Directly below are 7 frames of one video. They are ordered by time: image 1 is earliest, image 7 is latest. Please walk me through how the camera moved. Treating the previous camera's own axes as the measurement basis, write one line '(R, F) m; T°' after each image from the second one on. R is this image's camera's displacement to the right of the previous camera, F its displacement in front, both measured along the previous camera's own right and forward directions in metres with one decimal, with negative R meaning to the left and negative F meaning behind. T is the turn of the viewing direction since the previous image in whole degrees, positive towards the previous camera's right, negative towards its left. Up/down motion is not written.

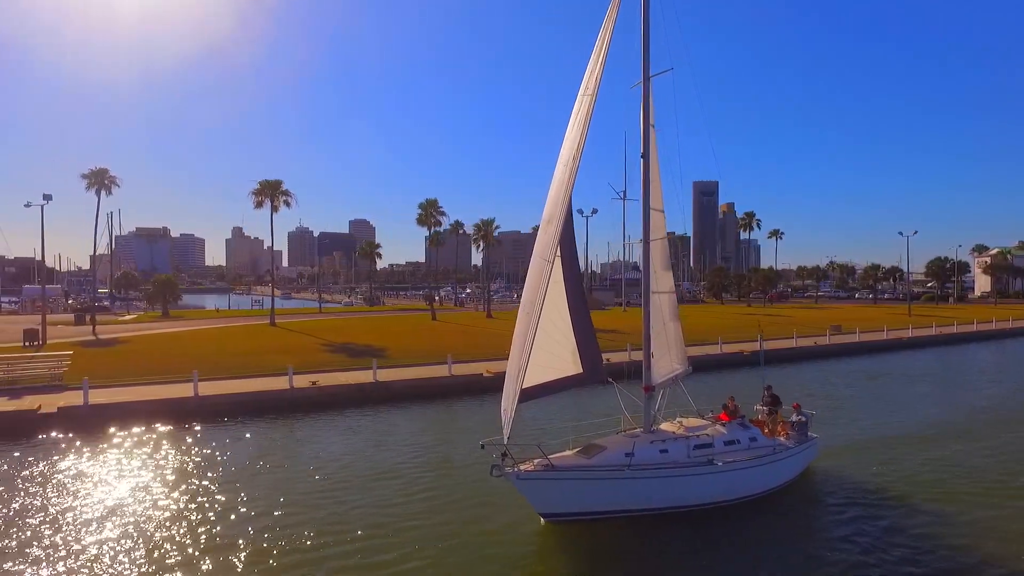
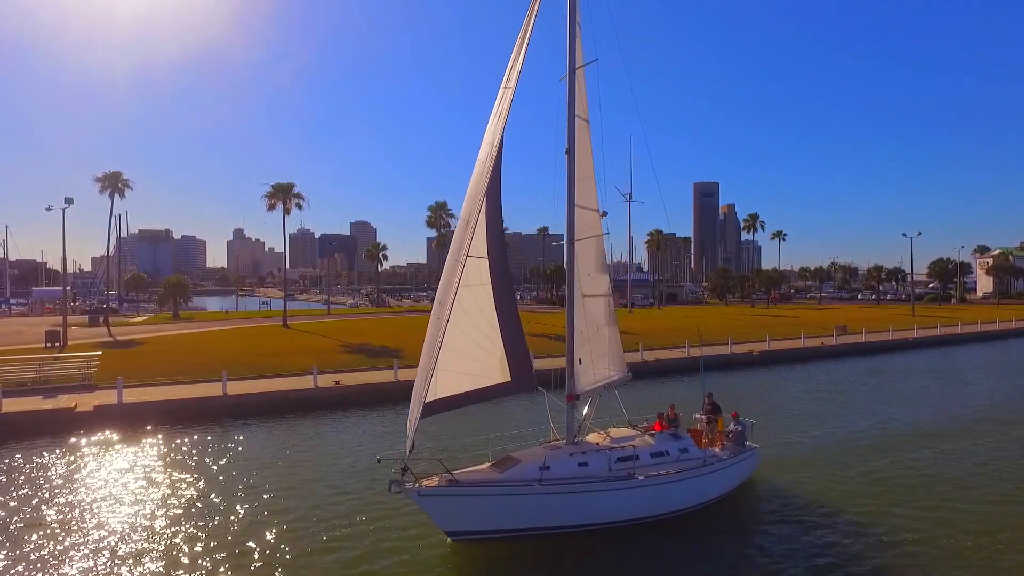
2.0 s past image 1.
(+1.8, +0.8) m; 0°
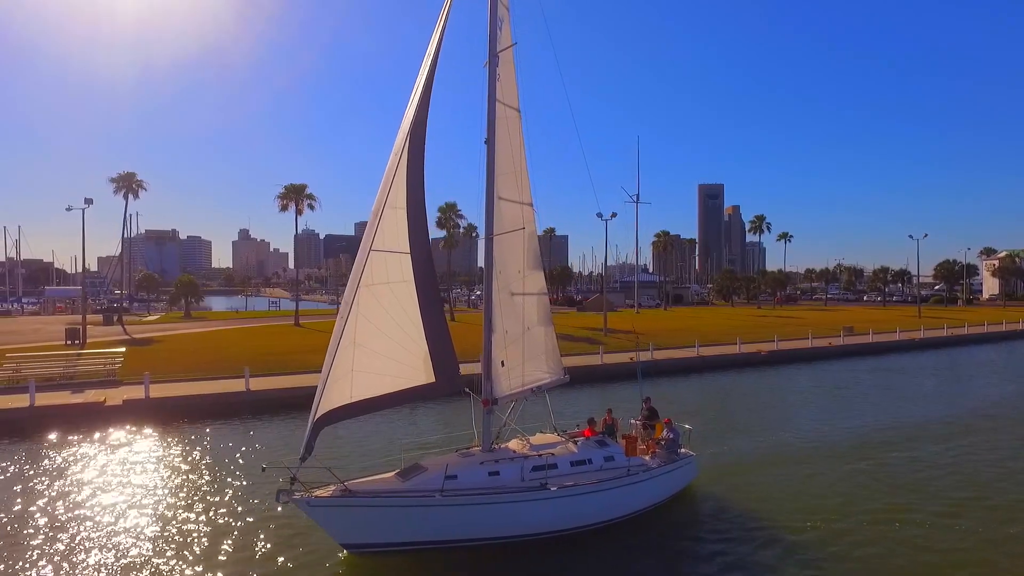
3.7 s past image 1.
(+1.8, +0.7) m; 0°
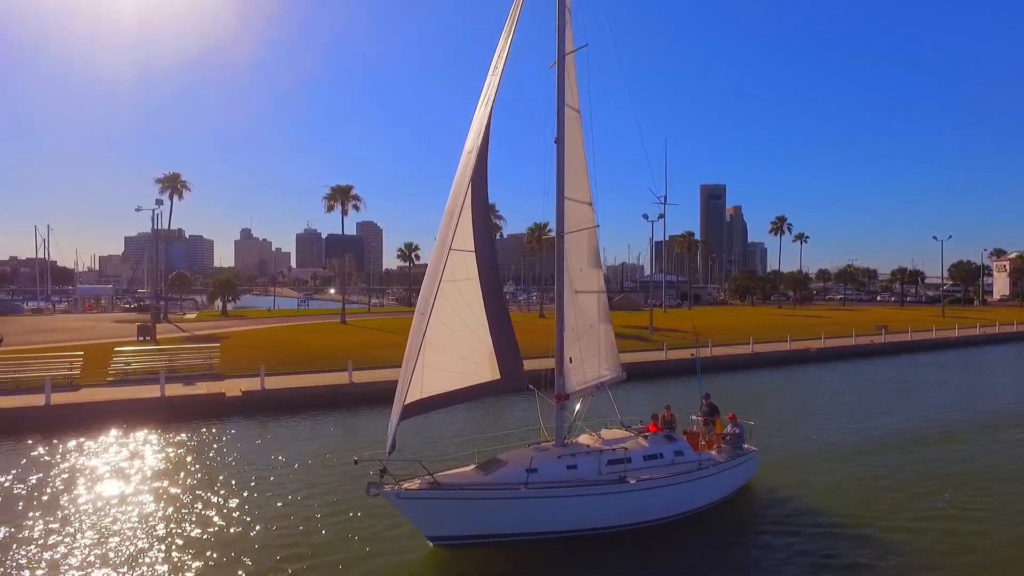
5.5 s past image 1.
(-1.5, -0.2) m; 0°
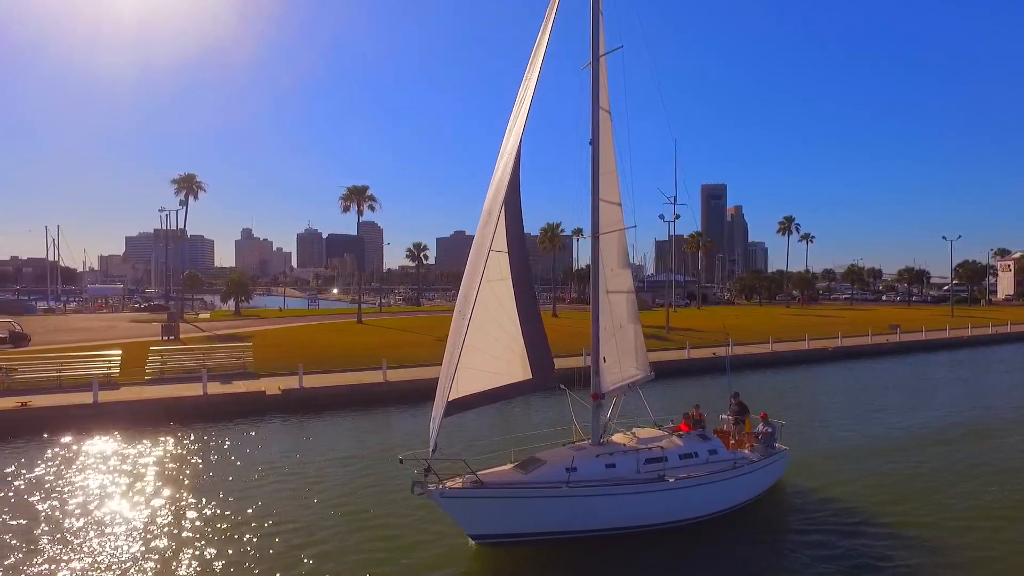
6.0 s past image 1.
(-0.7, -0.1) m; 0°
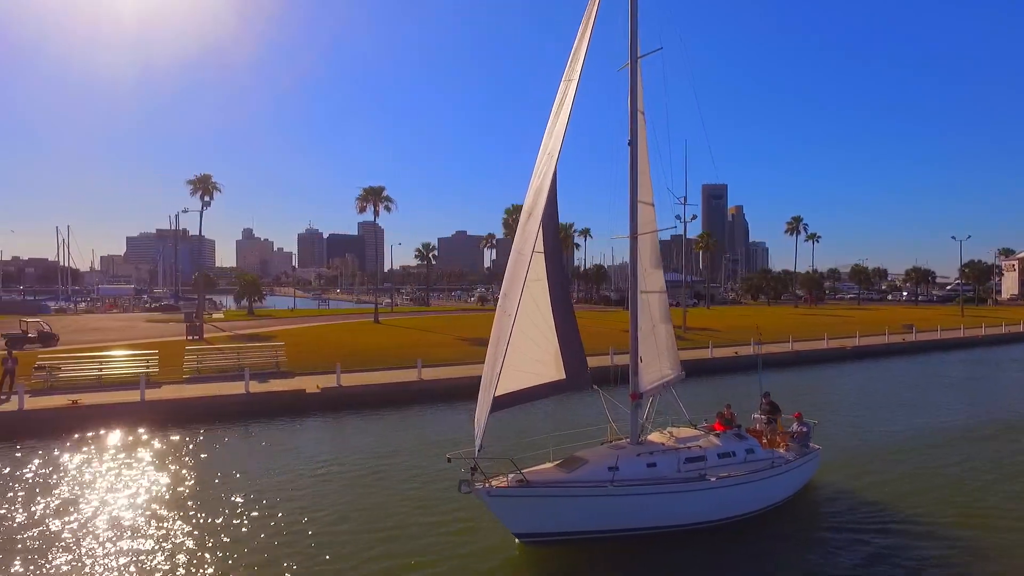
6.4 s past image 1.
(-0.8, -0.1) m; 0°
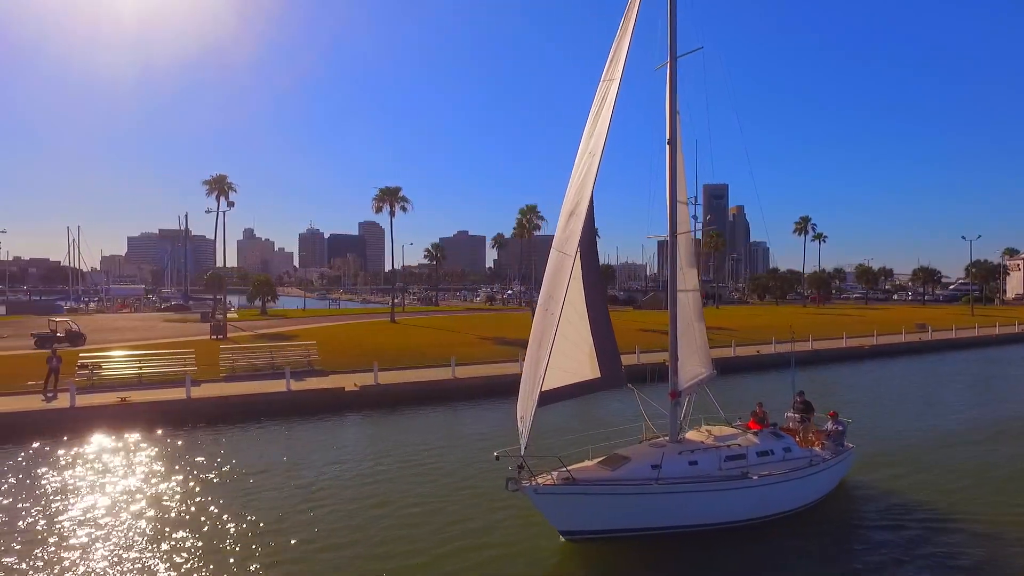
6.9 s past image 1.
(-0.8, 0.0) m; 0°
